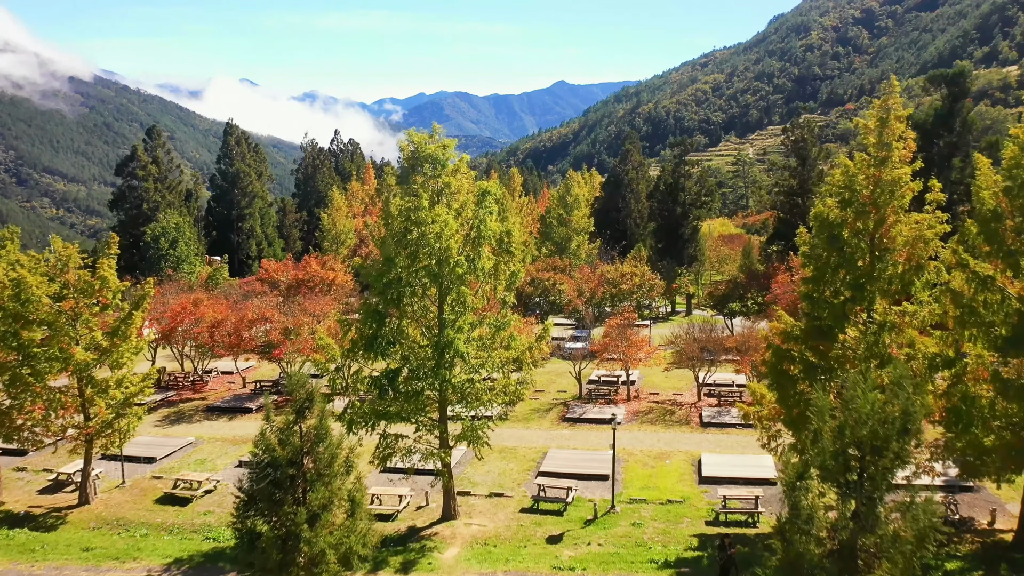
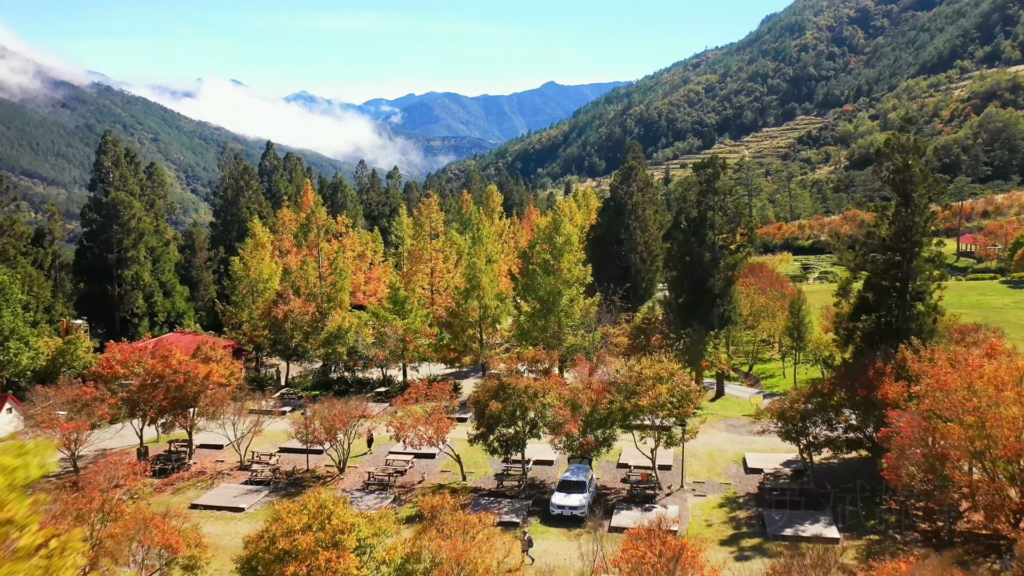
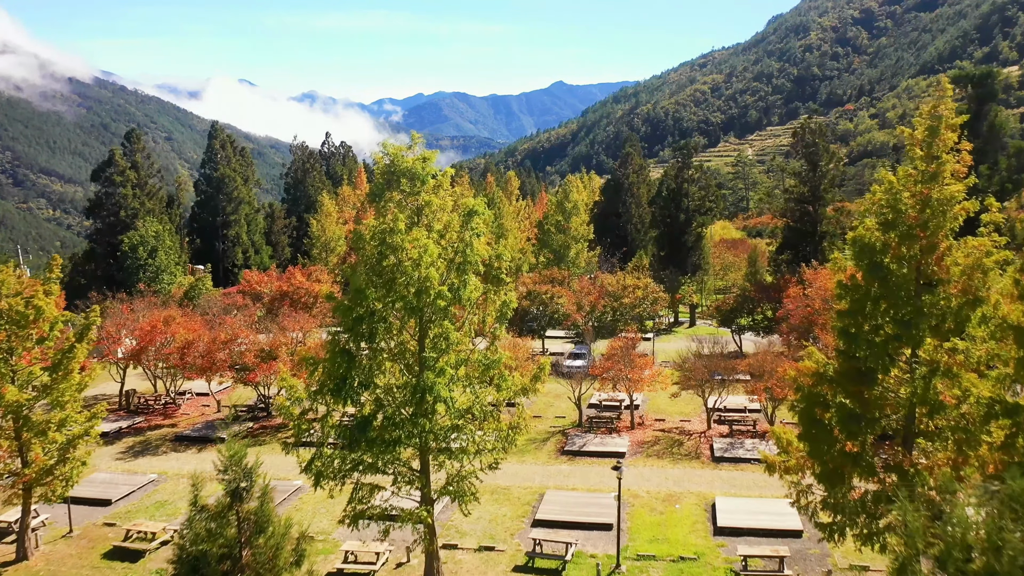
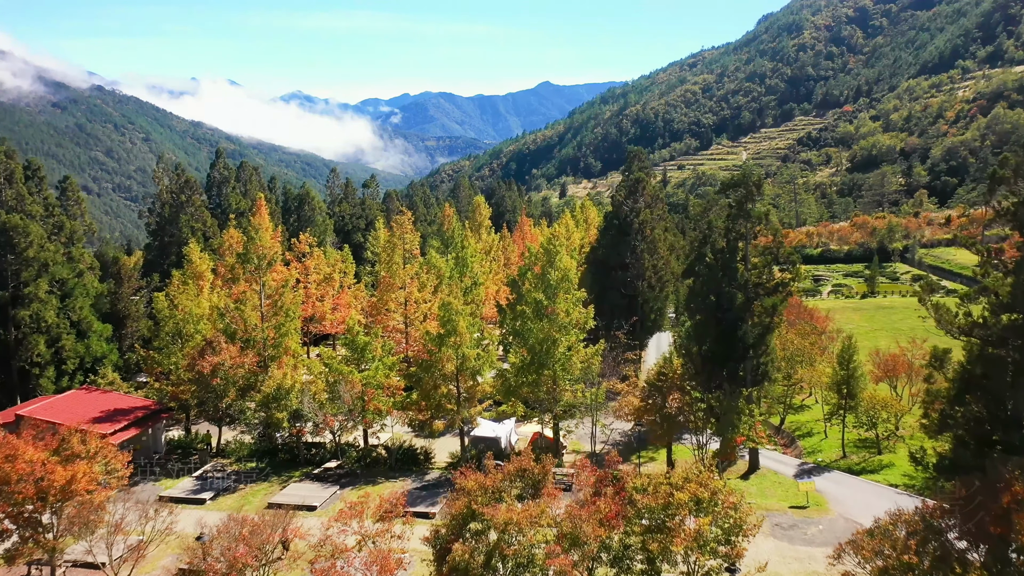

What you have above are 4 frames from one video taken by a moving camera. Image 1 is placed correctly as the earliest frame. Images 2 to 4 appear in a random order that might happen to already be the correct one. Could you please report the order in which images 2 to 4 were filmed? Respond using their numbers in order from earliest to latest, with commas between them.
3, 2, 4
